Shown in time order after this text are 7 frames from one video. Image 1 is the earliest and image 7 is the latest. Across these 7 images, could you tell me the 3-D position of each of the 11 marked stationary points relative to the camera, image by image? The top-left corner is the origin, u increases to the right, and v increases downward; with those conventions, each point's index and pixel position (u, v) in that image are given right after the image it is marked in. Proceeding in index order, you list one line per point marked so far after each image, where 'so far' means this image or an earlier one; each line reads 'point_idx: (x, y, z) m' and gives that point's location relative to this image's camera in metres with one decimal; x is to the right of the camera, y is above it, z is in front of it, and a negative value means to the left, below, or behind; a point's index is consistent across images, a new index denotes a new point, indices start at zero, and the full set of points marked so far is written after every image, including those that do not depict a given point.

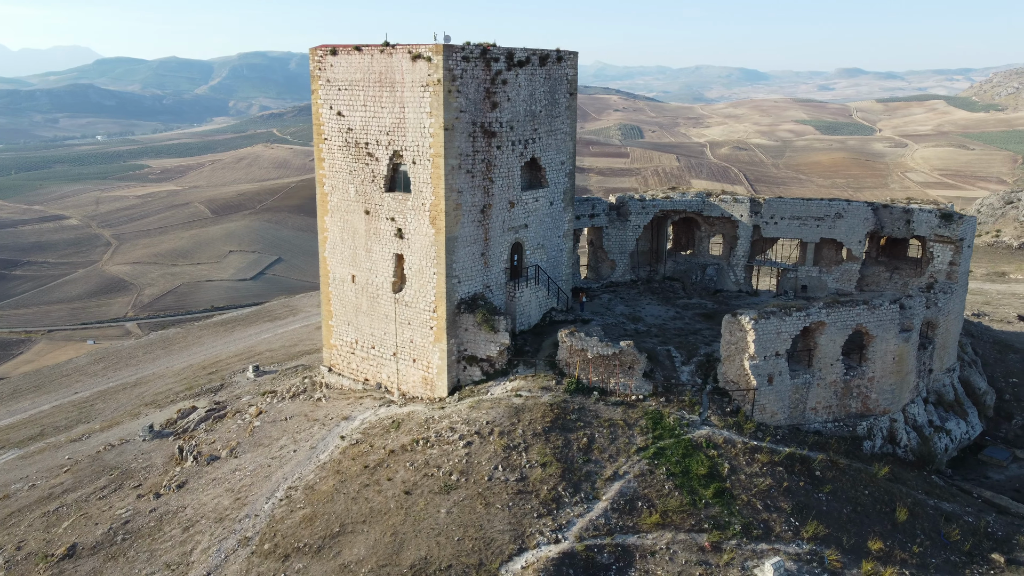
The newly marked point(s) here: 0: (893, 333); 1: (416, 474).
0: (+8.5, -1.0, +17.2) m
1: (-1.8, -3.5, +14.4) m
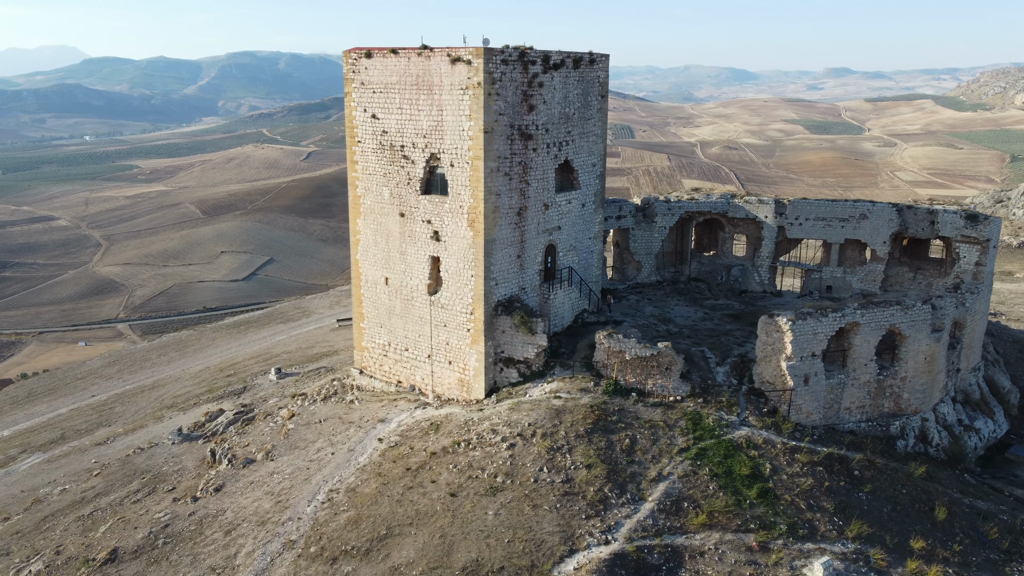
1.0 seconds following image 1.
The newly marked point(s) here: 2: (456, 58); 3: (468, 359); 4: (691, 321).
0: (+9.2, -1.0, +17.4) m
1: (-1.0, -3.5, +14.5) m
2: (-1.1, +4.6, +15.5) m
3: (-0.9, -1.5, +17.0) m
4: (+4.5, -0.8, +19.5) m
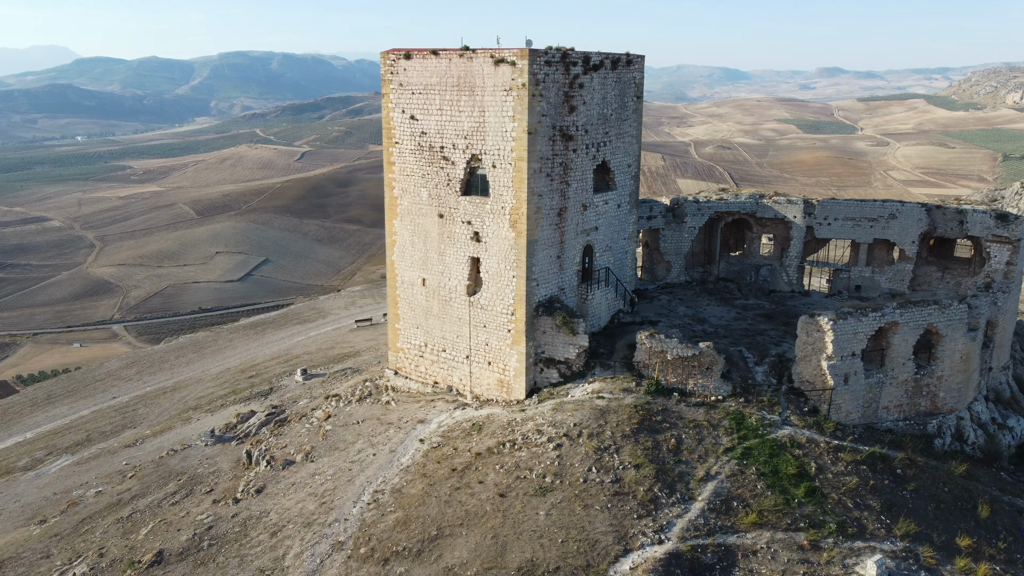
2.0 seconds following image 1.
0: (+10.1, -1.0, +17.4) m
1: (-0.1, -3.5, +14.5) m
2: (-0.2, +4.6, +15.5) m
3: (-0.1, -1.6, +17.0) m
4: (+5.4, -0.8, +19.6) m
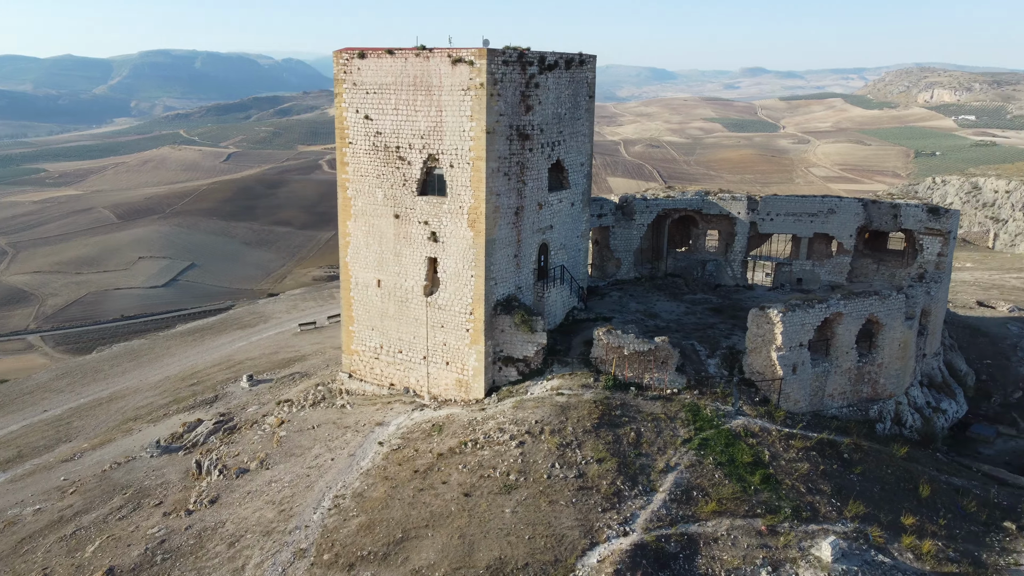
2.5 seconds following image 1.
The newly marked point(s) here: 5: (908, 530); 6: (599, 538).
0: (+9.1, -0.8, +18.2) m
1: (-0.8, -3.5, +14.5) m
2: (-1.1, +4.6, +15.4) m
3: (-1.0, -1.5, +17.0) m
4: (+4.2, -0.7, +20.0) m
5: (+7.4, -4.5, +14.4) m
6: (+1.4, -4.1, +12.9) m
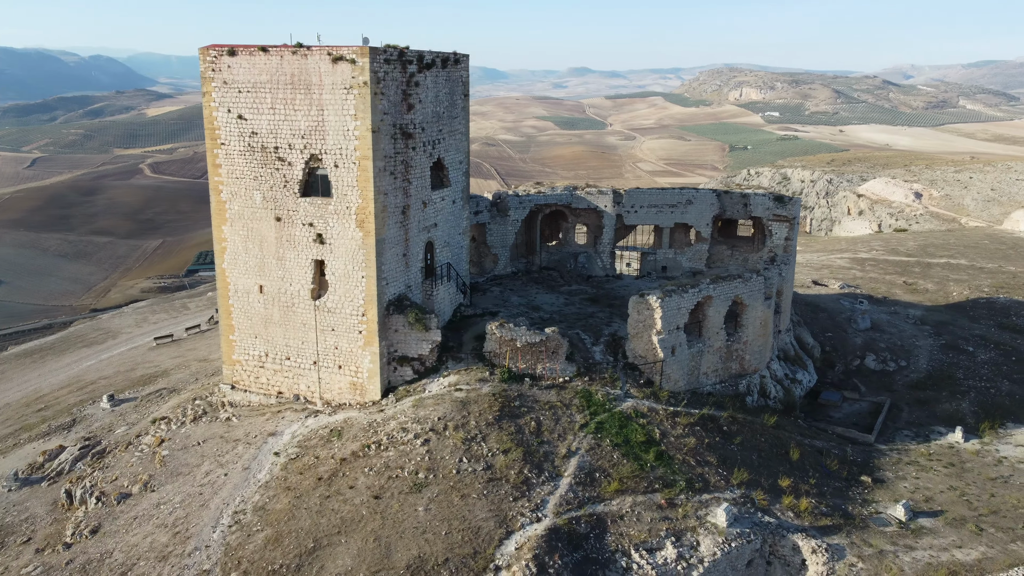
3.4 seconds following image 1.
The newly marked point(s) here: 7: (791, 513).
0: (+6.3, -0.3, +20.0) m
1: (-2.5, -3.5, +14.4) m
2: (-3.4, +4.5, +15.2) m
3: (-3.3, -1.6, +16.8) m
4: (+1.2, -0.5, +20.7) m
5: (+5.6, -4.1, +15.9) m
6: (0.0, -4.0, +13.2) m
7: (+5.5, -4.4, +15.3) m
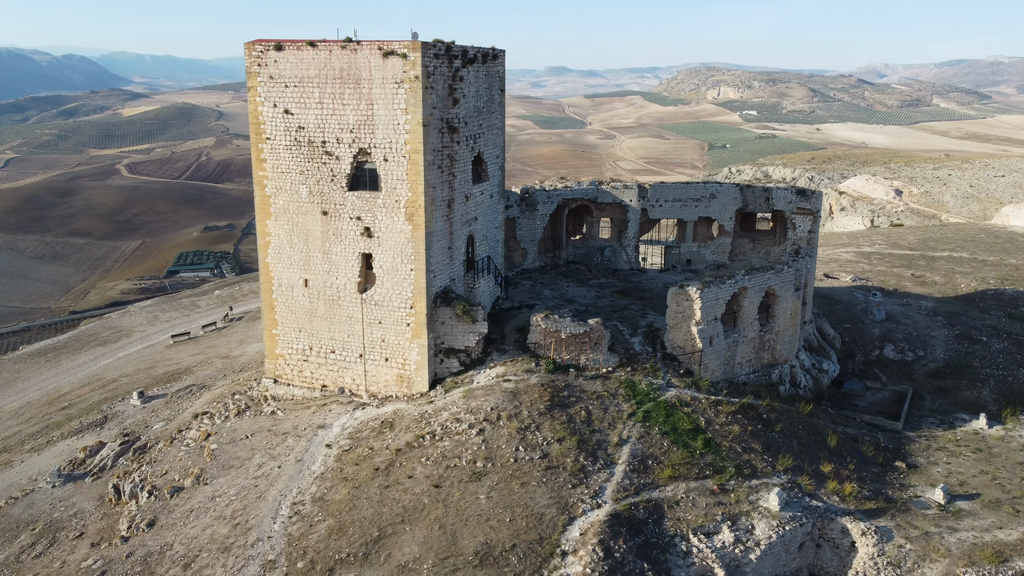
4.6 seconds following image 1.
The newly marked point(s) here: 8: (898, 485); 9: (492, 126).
0: (+7.2, -0.1, +20.3) m
1: (-1.4, -3.4, +14.6) m
2: (-2.4, +4.7, +15.3) m
3: (-2.3, -1.4, +16.9) m
4: (+2.1, -0.3, +21.0) m
5: (+6.6, -3.9, +16.3) m
6: (+1.1, -3.9, +13.5) m
7: (+6.5, -4.2, +15.7) m
8: (+8.4, -4.3, +17.0) m
9: (-0.5, +3.9, +18.8) m
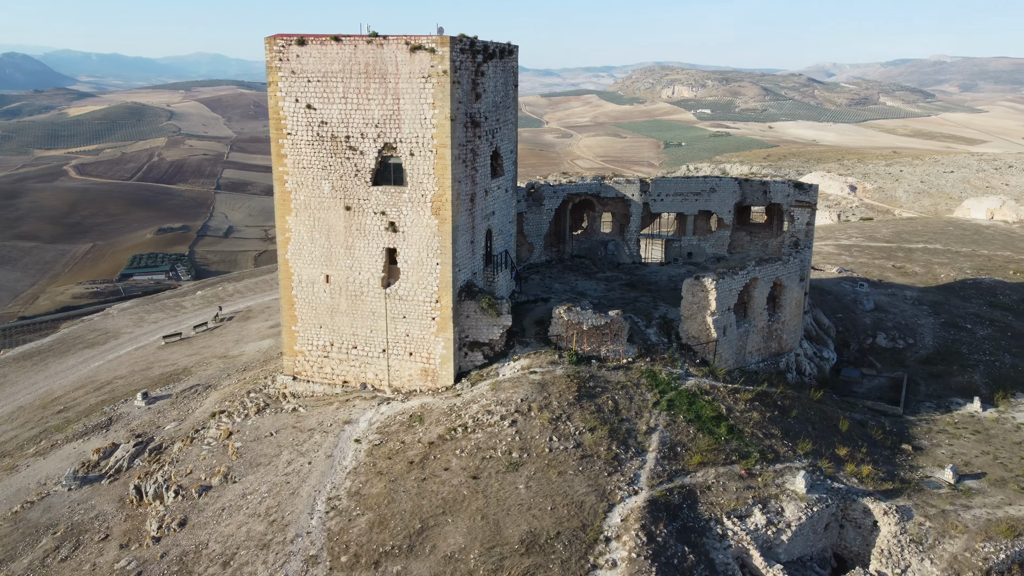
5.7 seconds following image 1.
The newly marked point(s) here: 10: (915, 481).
0: (+7.6, +0.2, +20.9) m
1: (-0.8, -3.2, +14.7) m
2: (-1.9, +4.8, +15.4) m
3: (-1.8, -1.3, +17.0) m
4: (+2.4, -0.1, +21.2) m
5: (+7.2, -3.7, +16.8) m
6: (+1.8, -3.7, +13.7) m
7: (+7.1, -4.0, +16.2) m
8: (+8.9, -4.0, +17.6) m
9: (-0.1, +4.1, +18.9) m
10: (+8.7, -4.2, +16.8) m
